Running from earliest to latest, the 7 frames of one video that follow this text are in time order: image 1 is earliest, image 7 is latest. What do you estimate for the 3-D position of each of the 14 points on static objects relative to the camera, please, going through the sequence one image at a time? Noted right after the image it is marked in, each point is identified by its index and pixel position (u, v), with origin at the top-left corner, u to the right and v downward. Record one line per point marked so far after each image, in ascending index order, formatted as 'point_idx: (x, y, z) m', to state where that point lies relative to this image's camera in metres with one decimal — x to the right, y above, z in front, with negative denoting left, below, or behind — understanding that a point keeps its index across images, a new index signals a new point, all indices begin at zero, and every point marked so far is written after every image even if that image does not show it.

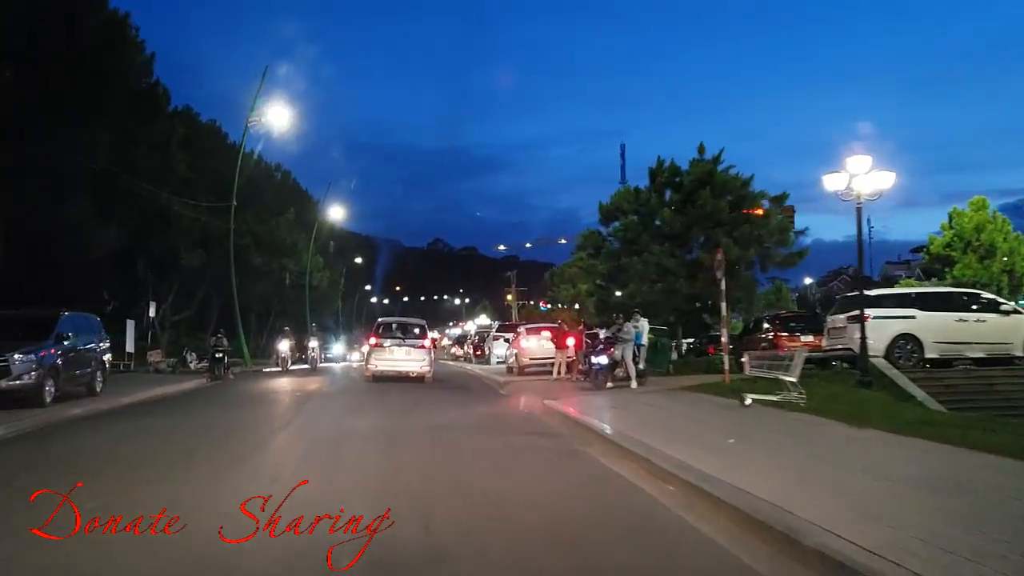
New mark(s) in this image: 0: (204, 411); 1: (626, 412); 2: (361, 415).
0: (-6.6, -2.7, +19.5) m
1: (+2.1, -2.2, +17.3) m
2: (-3.4, -2.8, +20.0) m
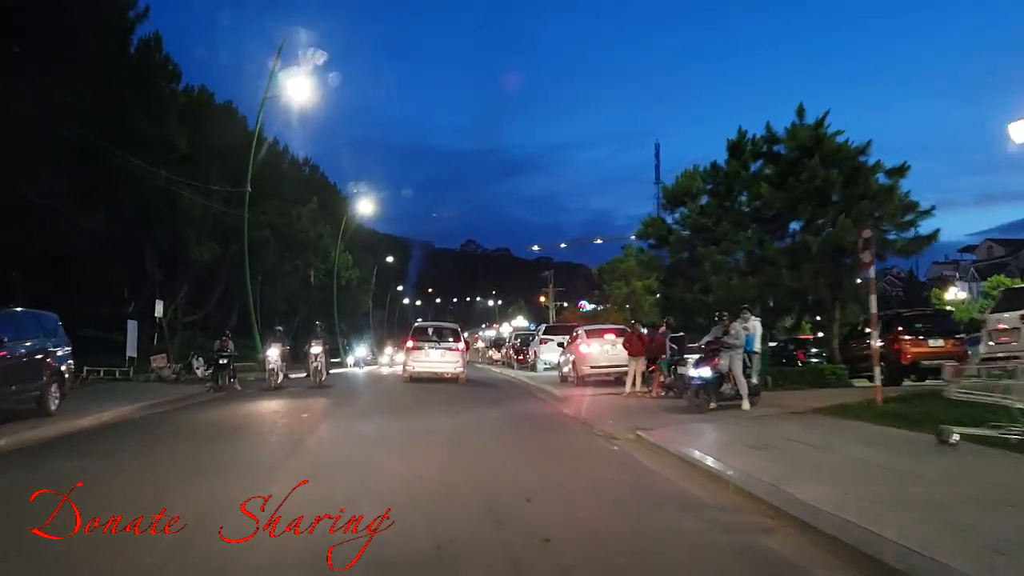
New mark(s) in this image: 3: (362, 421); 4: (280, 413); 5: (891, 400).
0: (-5.5, -2.5, +15.1) m
1: (+3.1, -2.0, +12.6) m
2: (-2.2, -2.6, +15.5) m
3: (-2.9, -2.7, +18.0) m
4: (-4.6, -2.7, +18.2) m
5: (+5.7, -1.7, +13.6) m
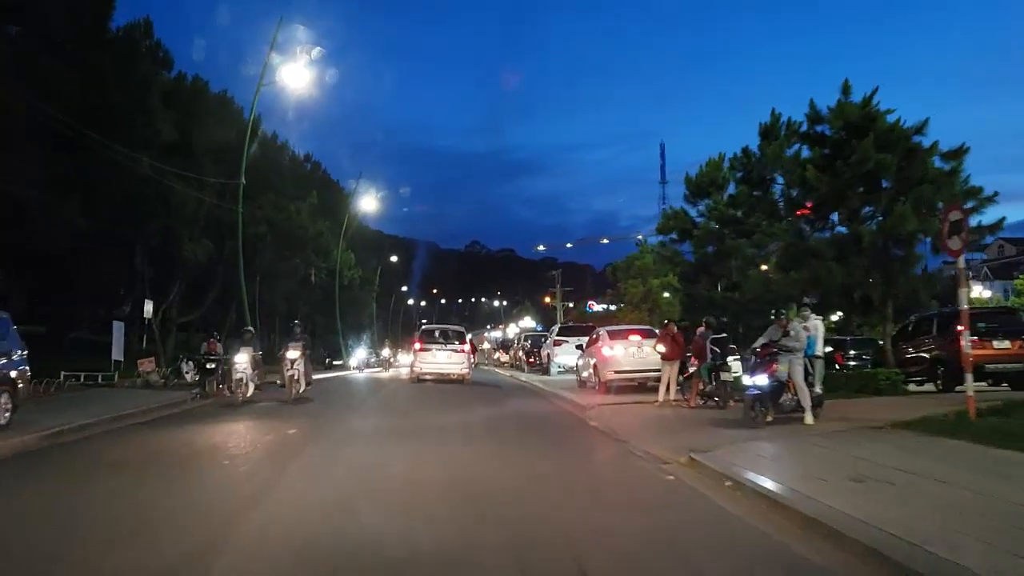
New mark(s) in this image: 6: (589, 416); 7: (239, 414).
0: (-5.2, -2.4, +13.1) m
1: (+3.4, -1.9, +10.5) m
2: (-1.9, -2.6, +13.5) m
3: (-2.6, -2.6, +16.0) m
4: (-4.3, -2.6, +16.2) m
5: (+6.0, -1.6, +11.5) m
6: (+1.4, -2.4, +16.8) m
7: (-5.6, -2.5, +18.6) m
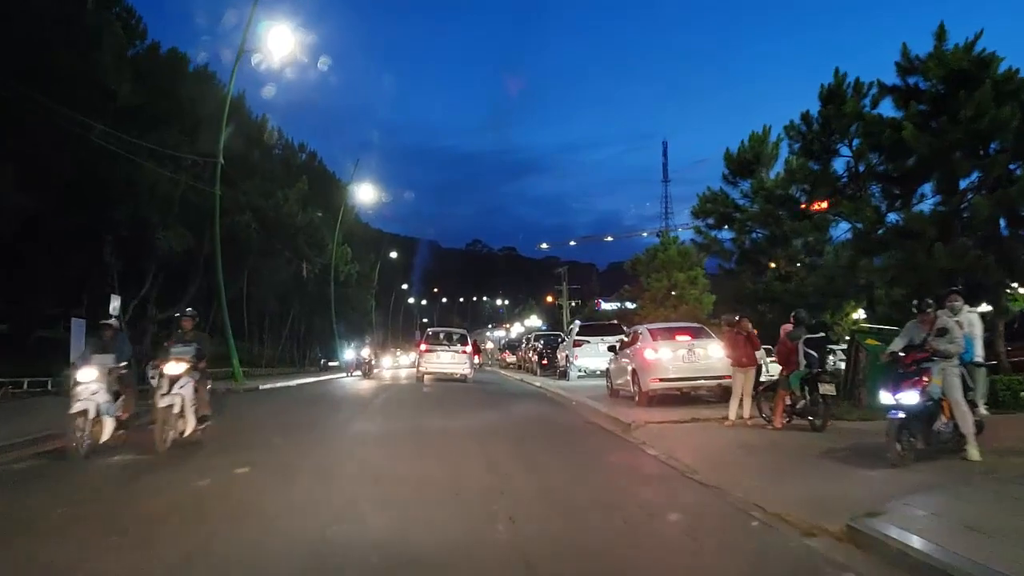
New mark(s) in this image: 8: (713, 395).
0: (-4.8, -2.2, +9.5) m
1: (+3.8, -1.8, +6.9) m
2: (-1.5, -2.4, +9.9) m
3: (-2.2, -2.4, +12.3) m
4: (-3.9, -2.4, +12.6) m
5: (+6.4, -1.4, +7.9) m
6: (+1.8, -2.2, +13.2) m
7: (-5.2, -2.3, +15.0) m
8: (+3.8, -2.0, +17.1) m
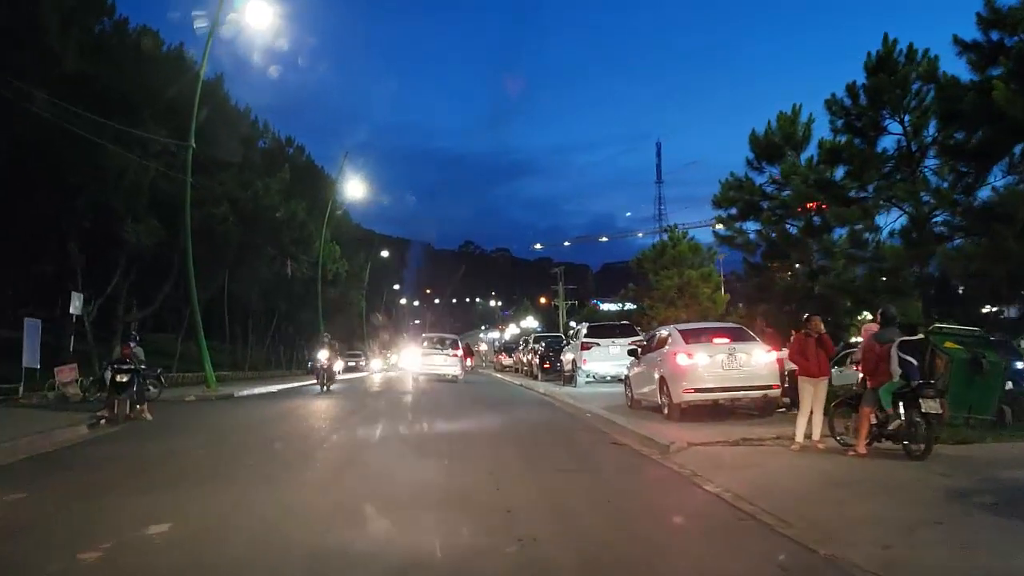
0: (-4.6, -2.1, +6.9) m
1: (+4.0, -1.6, +4.4) m
2: (-1.3, -2.2, +7.3) m
3: (-2.0, -2.3, +9.8) m
4: (-3.8, -2.3, +10.0) m
5: (+6.5, -1.3, +5.4) m
6: (+2.0, -2.1, +10.7) m
7: (-5.1, -2.2, +12.5) m
8: (+3.9, -1.9, +14.6) m
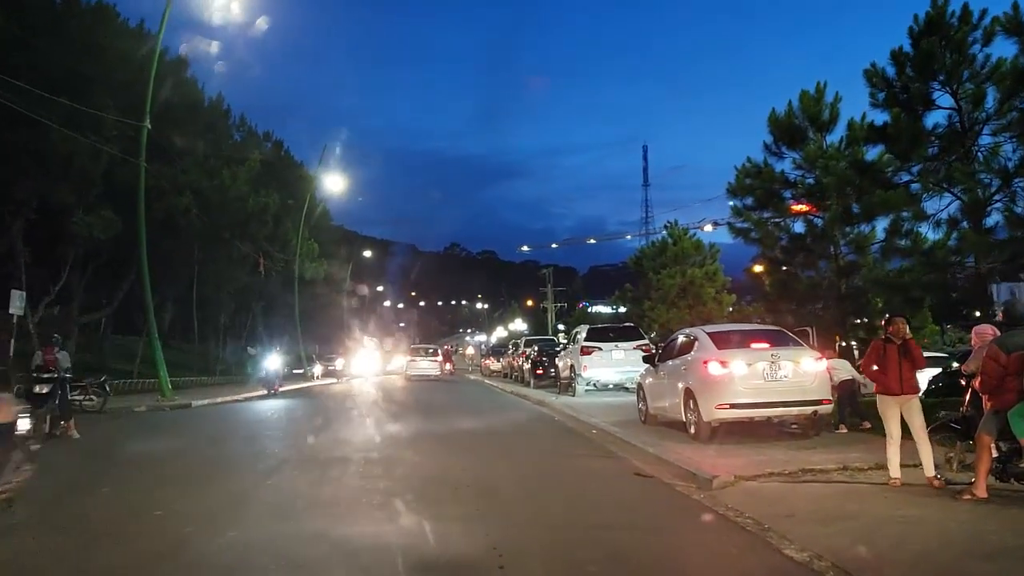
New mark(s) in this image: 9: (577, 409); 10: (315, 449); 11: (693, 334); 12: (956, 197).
0: (-4.6, -2.0, +4.4) m
1: (+4.1, -1.5, +2.1) m
2: (-1.3, -2.1, +4.9) m
3: (-2.0, -2.2, +7.4) m
4: (-3.8, -2.2, +7.5) m
5: (+6.6, -1.2, +3.1) m
6: (+2.0, -2.0, +8.3) m
7: (-5.1, -2.1, +9.9) m
8: (+3.8, -1.9, +12.3) m
9: (+1.4, -2.6, +19.2) m
10: (-3.0, -2.5, +14.0) m
11: (+2.5, -0.6, +12.6) m
12: (+7.3, +1.5, +15.0) m
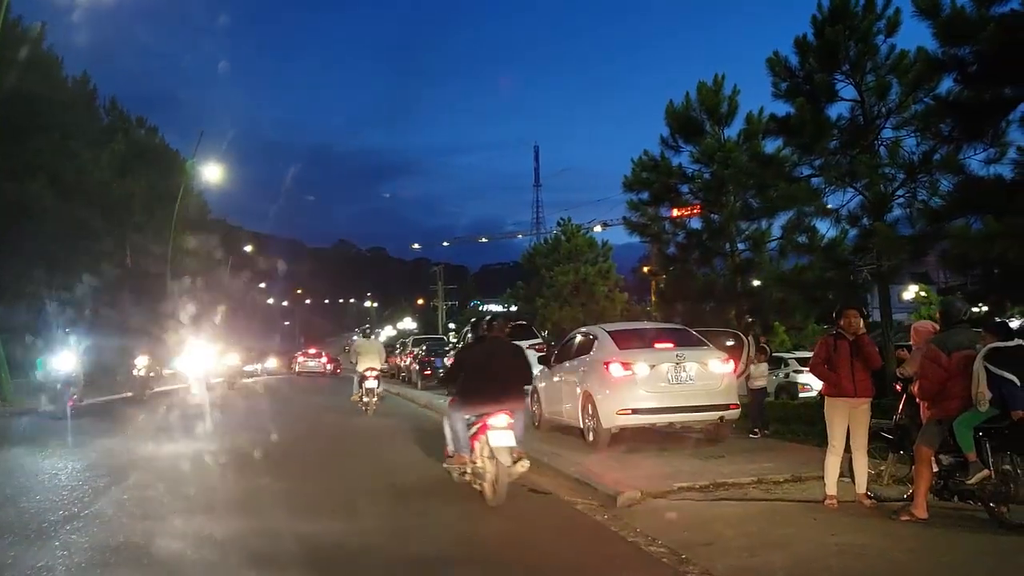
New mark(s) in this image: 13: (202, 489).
0: (-5.0, -1.9, +2.6) m
1: (+3.8, -1.5, +1.3) m
2: (-1.8, -2.0, +3.5) m
3: (-2.9, -2.1, +5.8) m
4: (-4.6, -2.1, +5.8) m
5: (+6.2, -1.2, +2.7) m
6: (+1.0, -1.9, +7.3) m
7: (-6.2, -2.0, +8.0) m
8: (+2.4, -1.8, +11.4) m
9: (-0.9, -2.5, +18.0) m
10: (-4.7, -2.4, +12.3) m
11: (+1.0, -0.5, +11.6) m
12: (+5.5, +1.5, +14.5) m
13: (-3.2, -2.3, +9.4) m
